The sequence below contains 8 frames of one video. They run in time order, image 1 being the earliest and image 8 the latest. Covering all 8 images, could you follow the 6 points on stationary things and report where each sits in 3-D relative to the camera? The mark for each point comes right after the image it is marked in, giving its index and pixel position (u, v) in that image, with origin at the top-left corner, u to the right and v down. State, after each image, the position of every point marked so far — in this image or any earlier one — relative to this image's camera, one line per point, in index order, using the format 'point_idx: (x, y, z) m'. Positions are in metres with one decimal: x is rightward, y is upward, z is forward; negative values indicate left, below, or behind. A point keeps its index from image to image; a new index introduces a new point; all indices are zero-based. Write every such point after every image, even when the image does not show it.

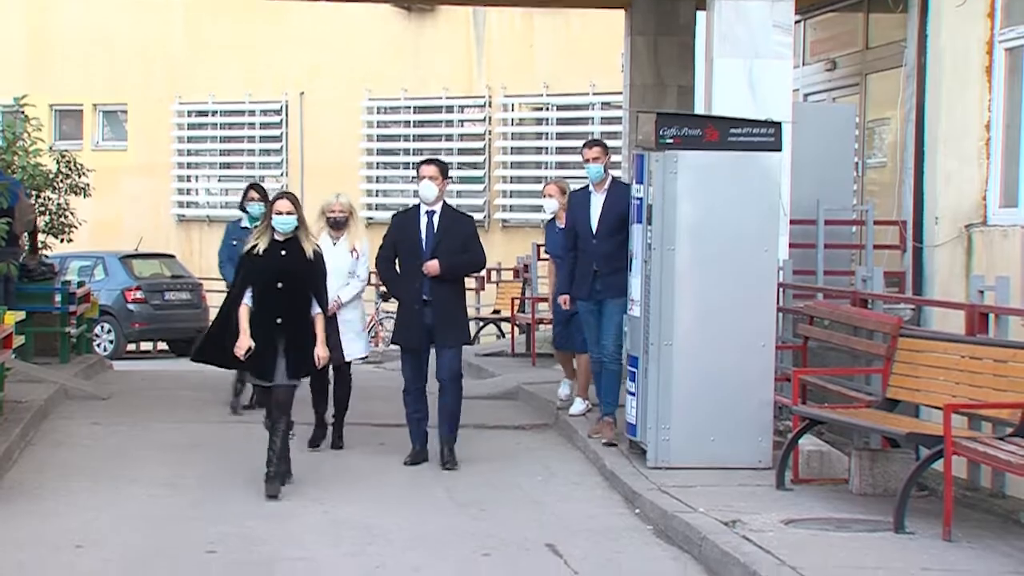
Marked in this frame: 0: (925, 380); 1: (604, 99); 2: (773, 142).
0: (+2.4, -0.5, +7.6) m
1: (+1.4, +2.8, +19.8) m
2: (+1.6, +0.9, +8.4) m
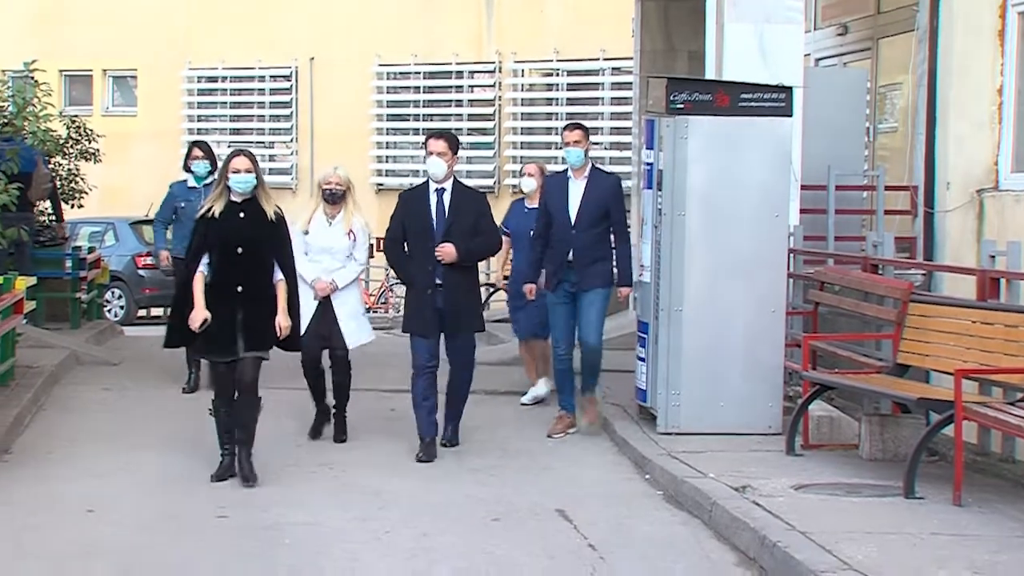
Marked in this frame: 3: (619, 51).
0: (+2.4, -0.3, +7.6) m
1: (+1.5, +3.3, +19.7) m
2: (+1.7, +1.1, +8.4) m
3: (+1.7, +3.5, +19.6) m
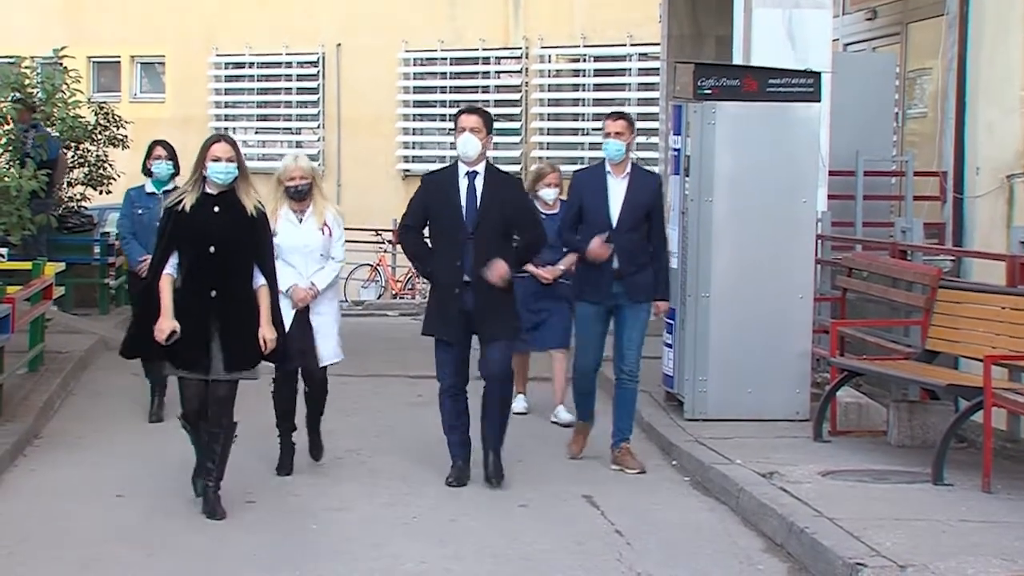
0: (+2.6, -0.3, +7.6) m
1: (+1.9, +3.5, +19.7) m
2: (+1.9, +1.2, +8.3) m
3: (+2.0, +3.7, +19.6) m
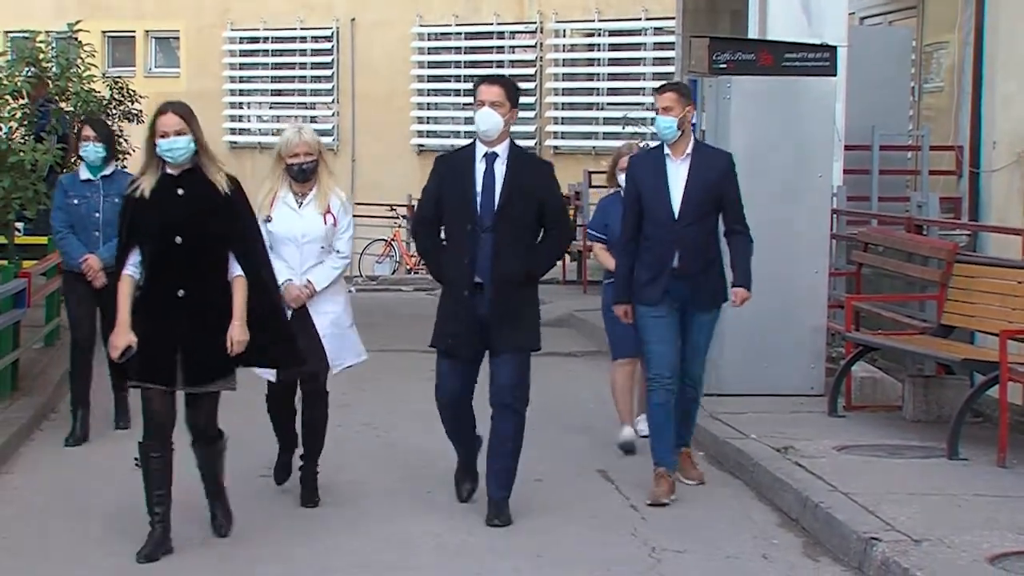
0: (+2.7, -0.1, +7.5) m
1: (+2.0, +3.8, +19.6) m
2: (+2.0, +1.4, +8.3) m
3: (+2.1, +4.0, +19.5) m
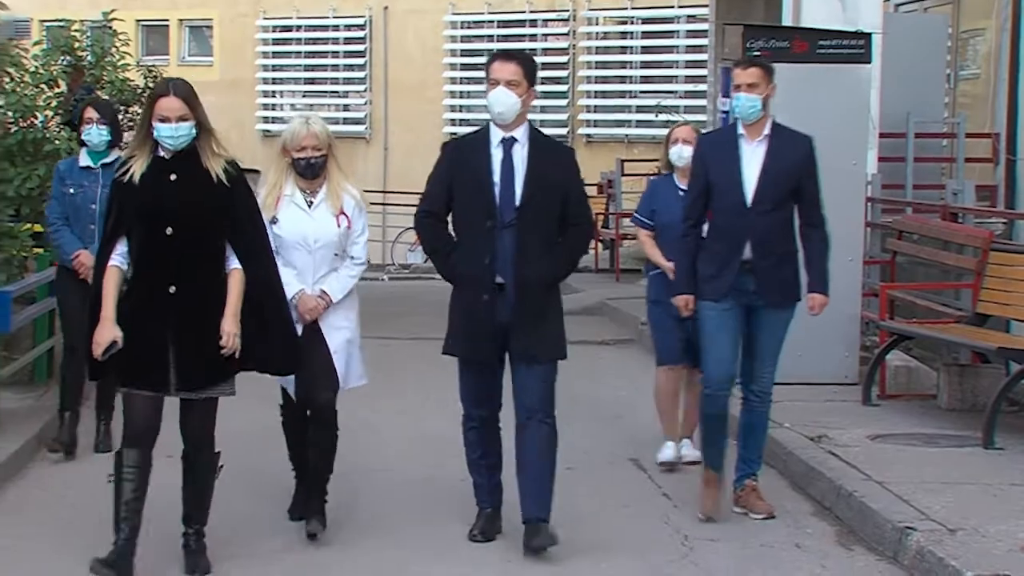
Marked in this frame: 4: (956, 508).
0: (+2.9, 0.0, +7.5) m
1: (+2.4, +3.9, +19.6) m
2: (+2.2, +1.4, +8.2) m
3: (+2.5, +4.1, +19.4) m
4: (+2.1, -1.1, +6.4) m
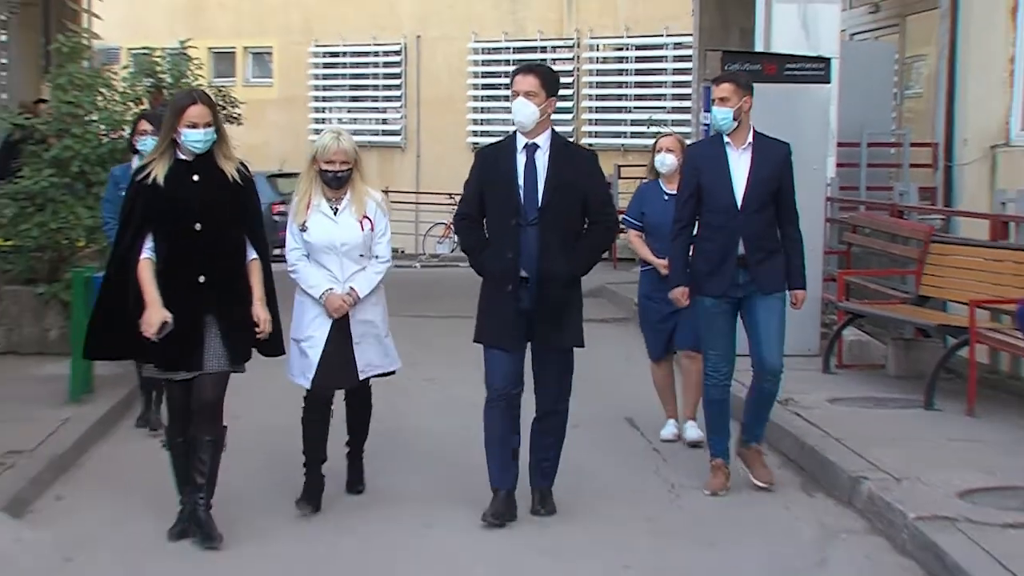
0: (+2.9, +0.1, +8.9) m
1: (+2.6, +4.0, +21.0) m
2: (+2.3, +1.5, +9.6) m
3: (+2.7, +4.2, +20.9) m
4: (+2.2, -1.0, +7.7) m
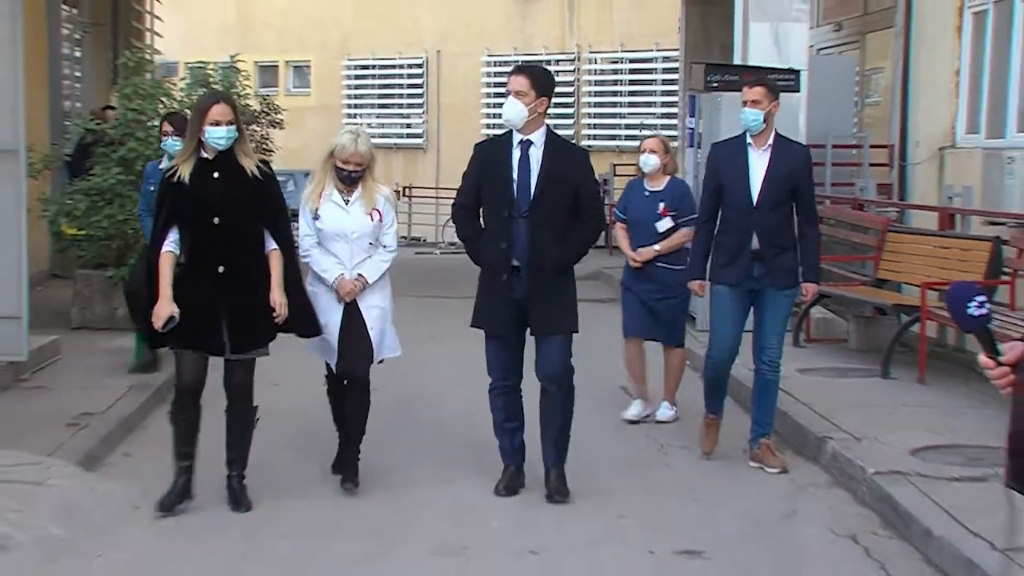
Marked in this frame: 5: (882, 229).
0: (+3.0, +0.2, +10.2) m
1: (+2.7, +4.1, +22.3) m
2: (+2.3, +1.7, +11.0) m
3: (+2.8, +4.3, +22.2) m
4: (+2.3, -0.8, +9.1) m
5: (+2.9, +0.5, +10.4) m
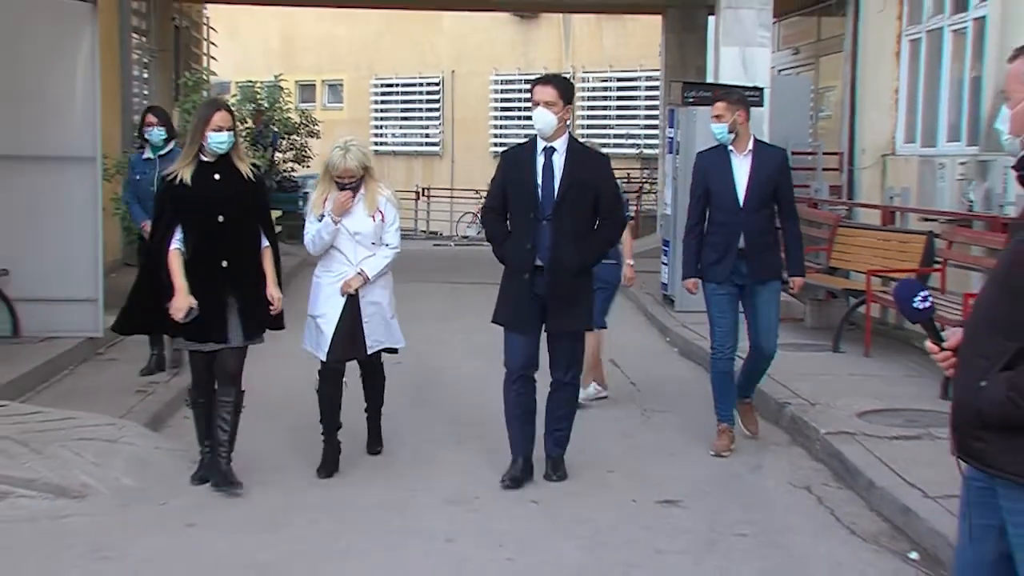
0: (+3.0, +0.3, +11.9) m
1: (+2.8, +4.2, +24.0) m
2: (+2.4, +1.8, +12.7) m
3: (+2.9, +4.5, +23.9) m
4: (+2.3, -0.7, +10.8) m
5: (+2.9, +0.6, +12.2) m
